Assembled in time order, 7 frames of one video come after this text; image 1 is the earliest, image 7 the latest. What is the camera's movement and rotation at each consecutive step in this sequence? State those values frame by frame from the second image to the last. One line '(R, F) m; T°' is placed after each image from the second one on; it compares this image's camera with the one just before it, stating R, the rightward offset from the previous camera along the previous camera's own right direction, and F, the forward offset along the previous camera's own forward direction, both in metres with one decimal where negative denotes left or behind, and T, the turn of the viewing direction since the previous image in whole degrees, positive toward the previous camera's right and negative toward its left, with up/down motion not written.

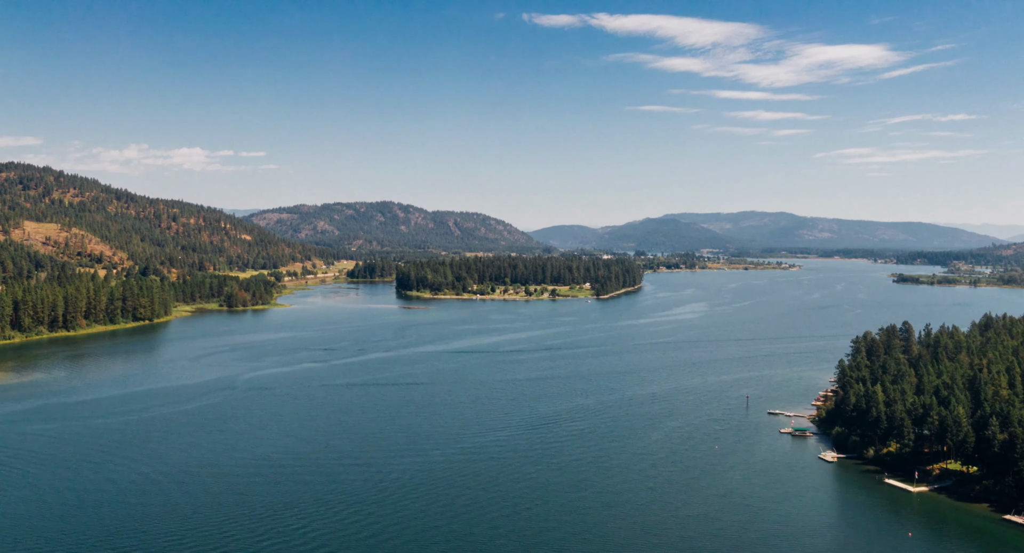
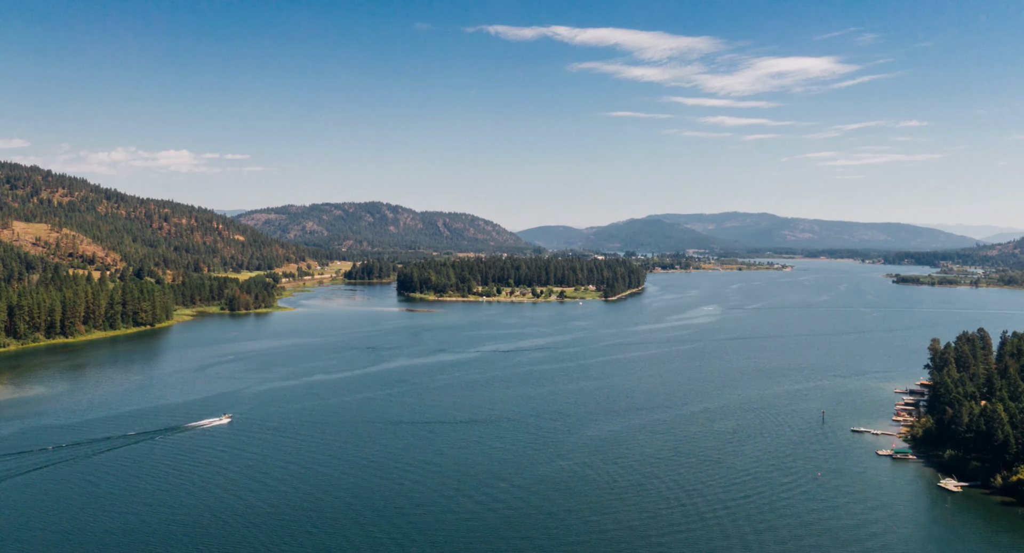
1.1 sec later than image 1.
(-3.3, +3.5) m; +1°
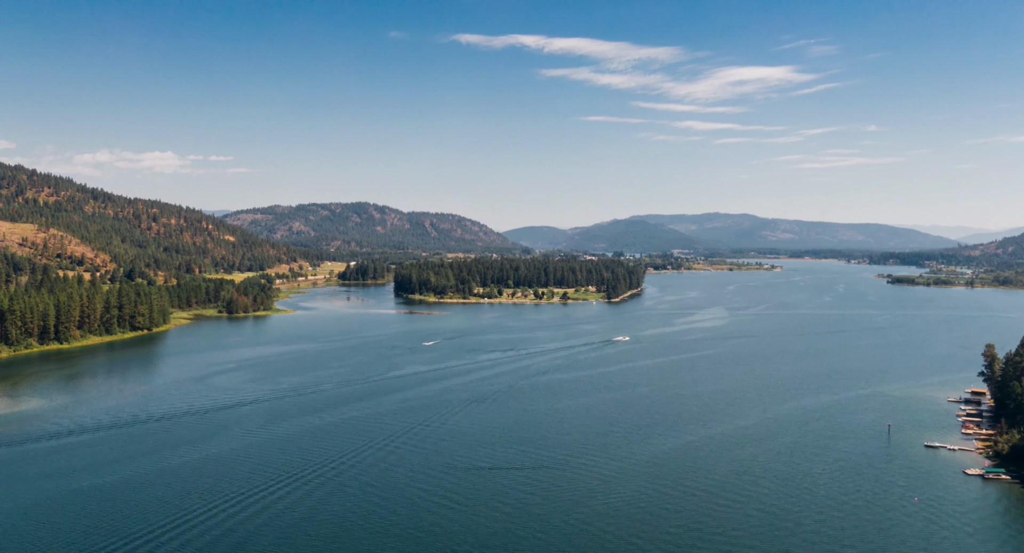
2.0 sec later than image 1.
(-2.6, +2.7) m; +1°
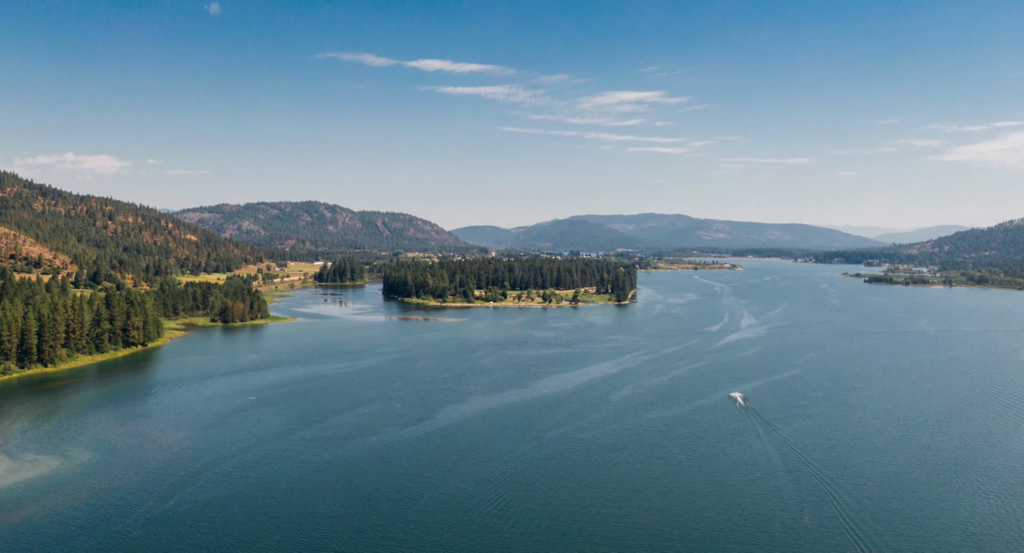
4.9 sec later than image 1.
(-9.1, +9.1) m; +3°
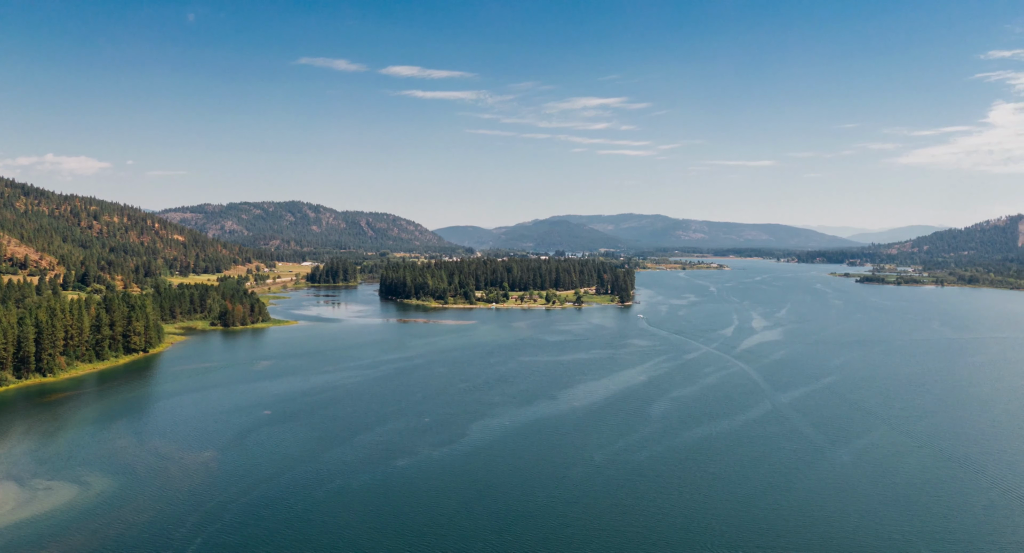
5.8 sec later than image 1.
(-3.1, +2.7) m; +1°
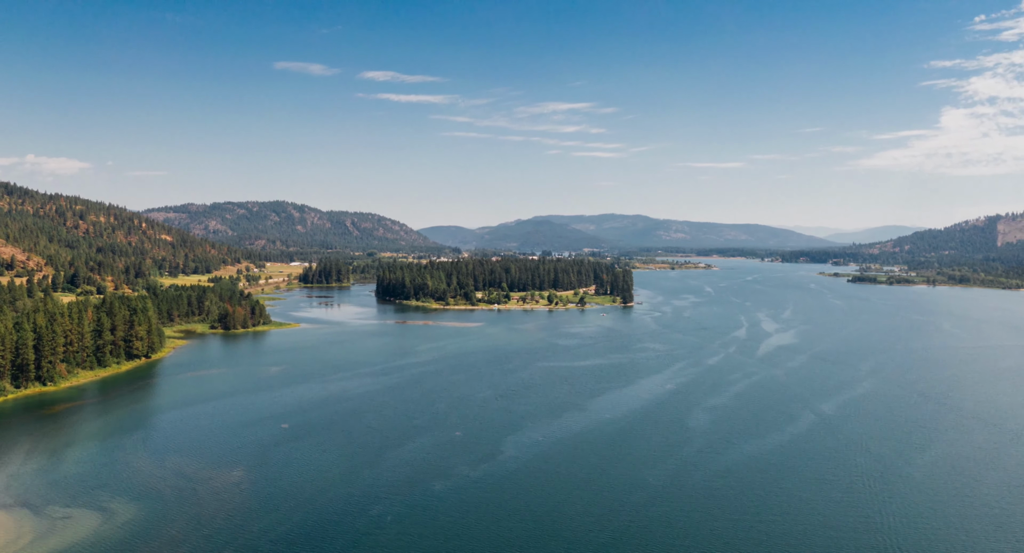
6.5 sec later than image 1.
(-2.8, +2.3) m; +1°
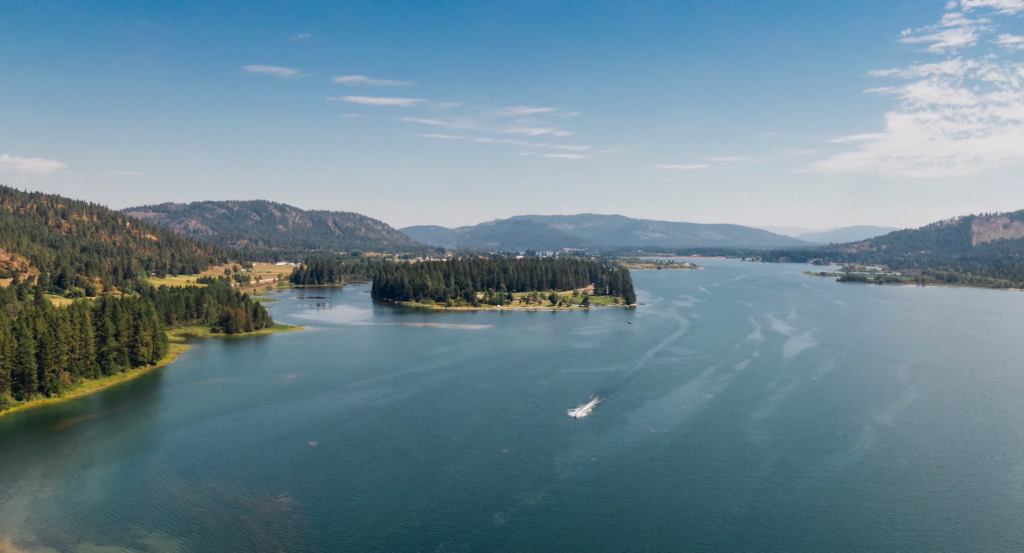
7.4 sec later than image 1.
(-3.4, +2.7) m; +1°
